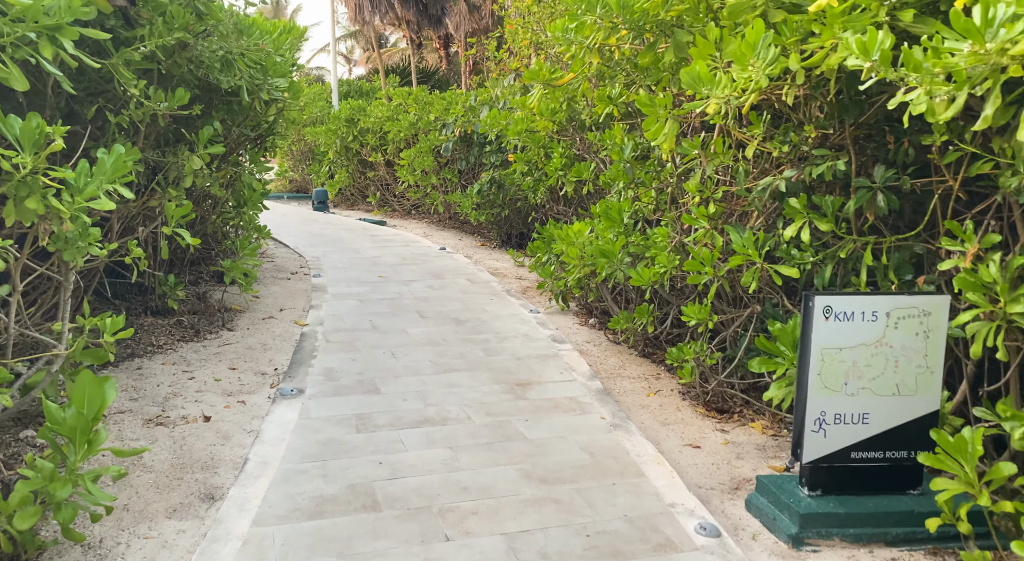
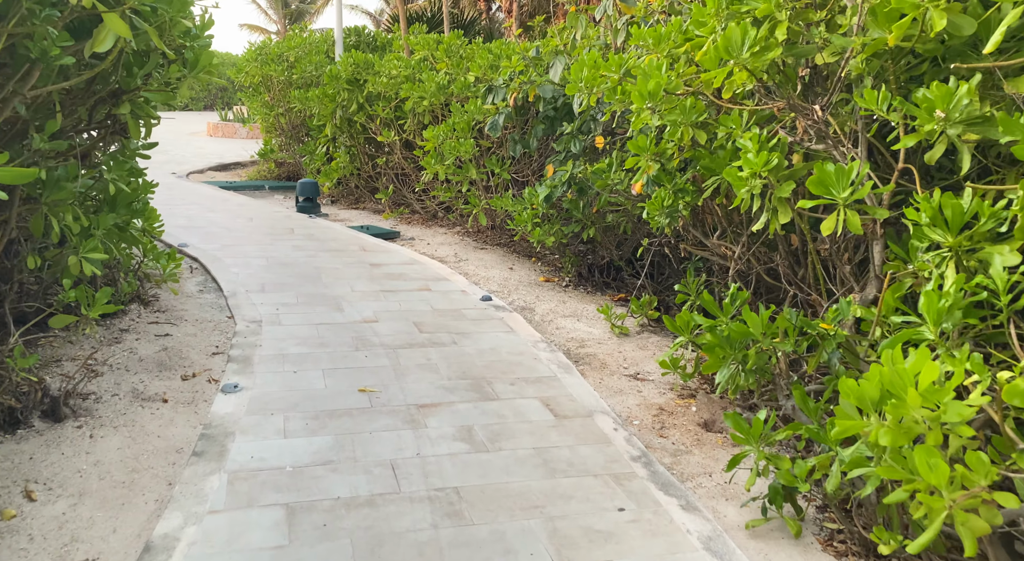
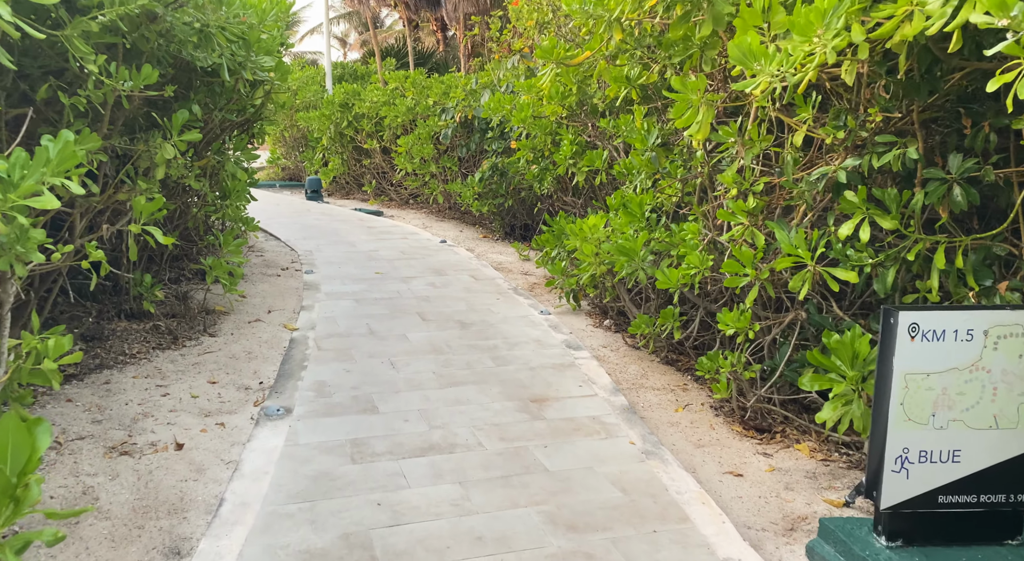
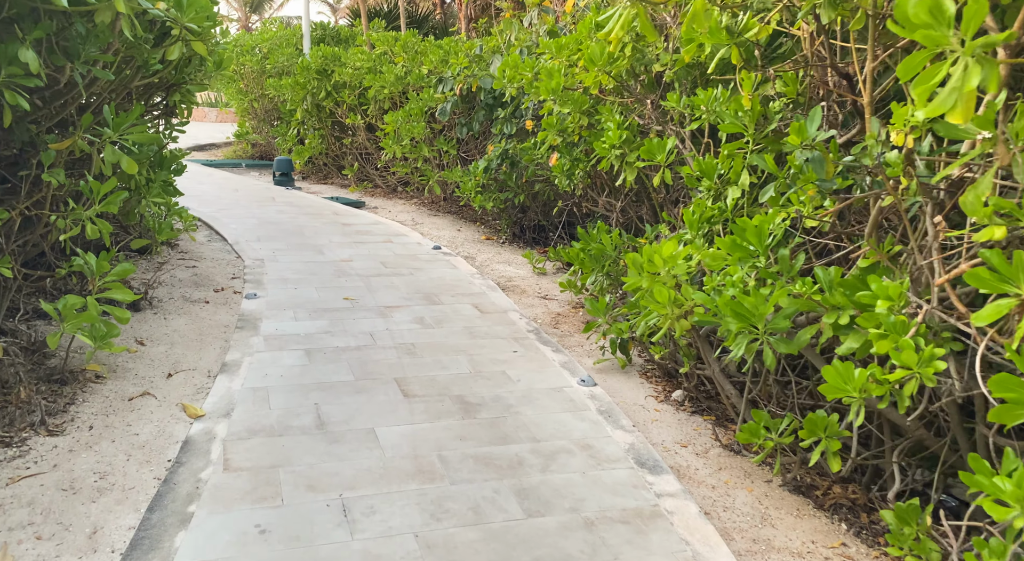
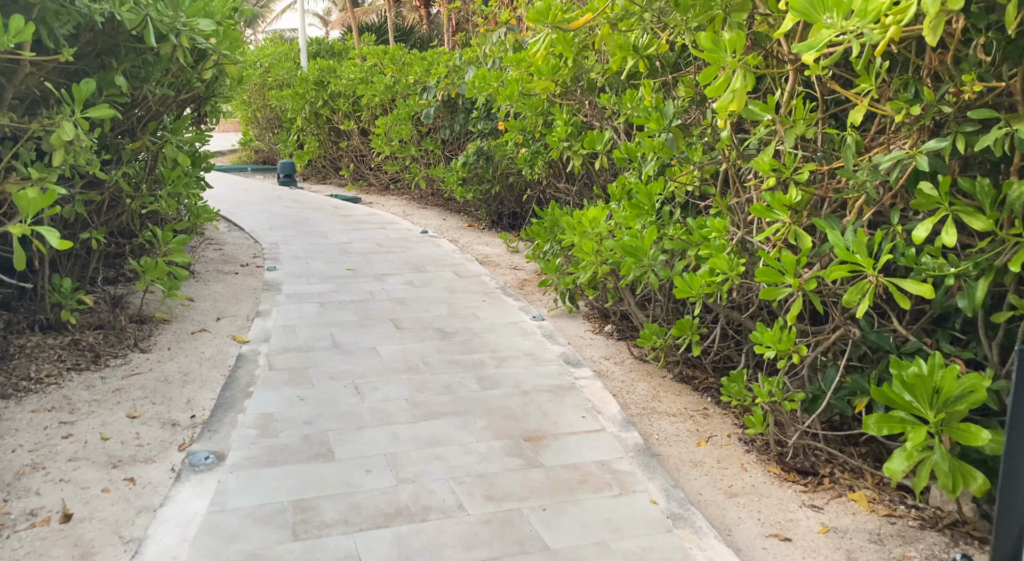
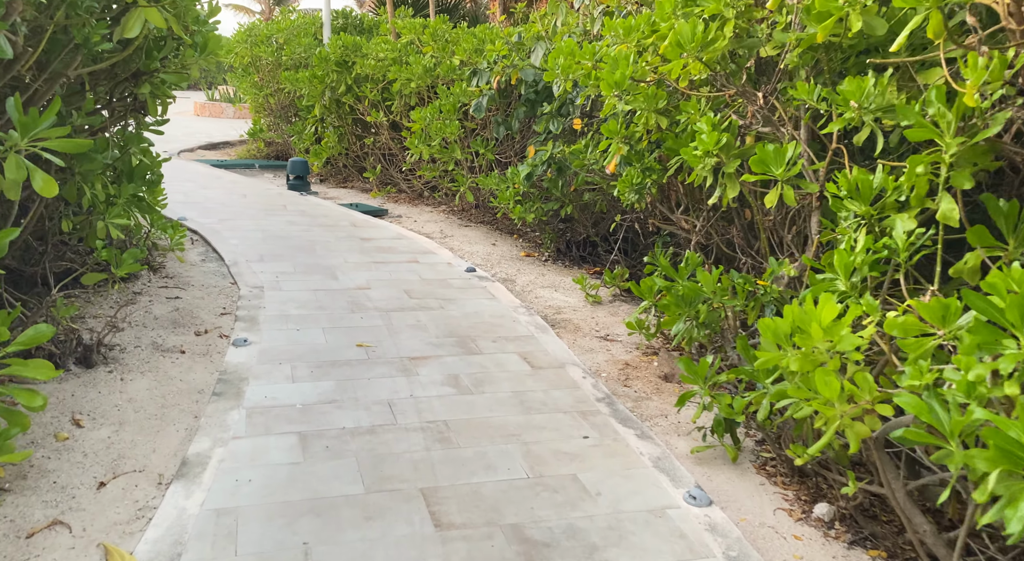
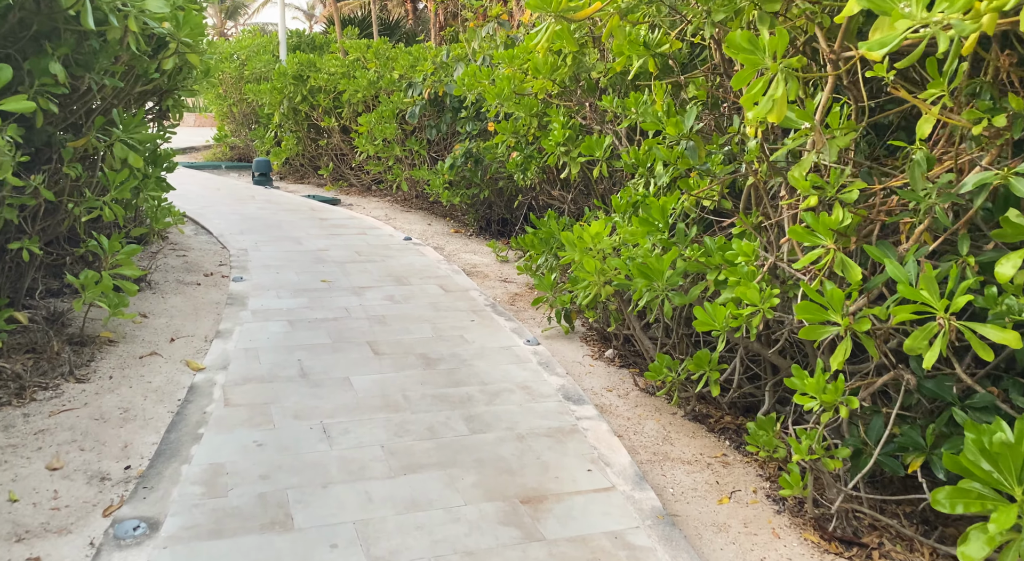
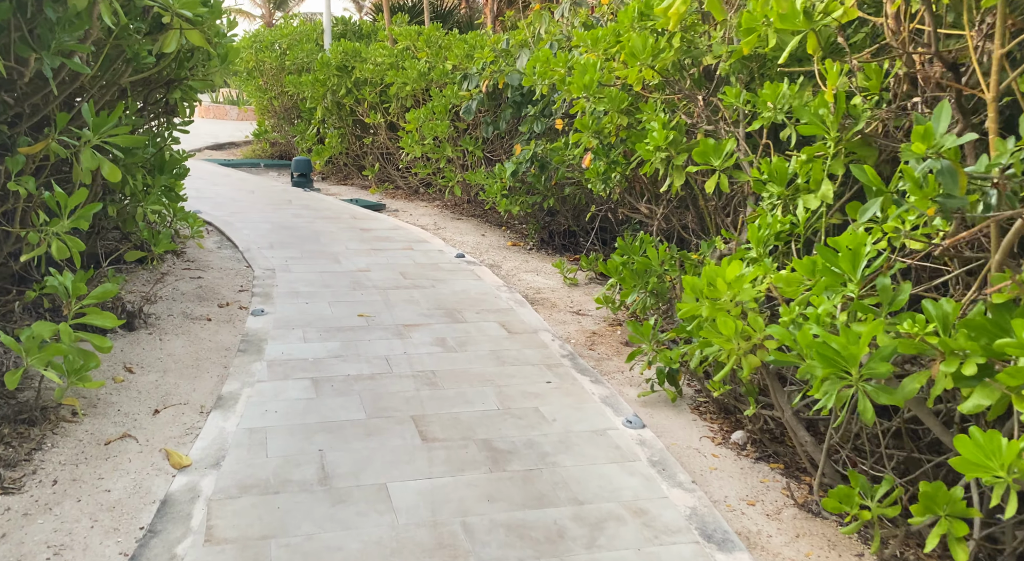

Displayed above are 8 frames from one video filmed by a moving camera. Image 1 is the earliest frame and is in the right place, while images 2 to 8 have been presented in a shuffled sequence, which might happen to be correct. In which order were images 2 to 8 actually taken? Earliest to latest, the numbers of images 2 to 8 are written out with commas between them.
3, 5, 7, 4, 8, 6, 2
